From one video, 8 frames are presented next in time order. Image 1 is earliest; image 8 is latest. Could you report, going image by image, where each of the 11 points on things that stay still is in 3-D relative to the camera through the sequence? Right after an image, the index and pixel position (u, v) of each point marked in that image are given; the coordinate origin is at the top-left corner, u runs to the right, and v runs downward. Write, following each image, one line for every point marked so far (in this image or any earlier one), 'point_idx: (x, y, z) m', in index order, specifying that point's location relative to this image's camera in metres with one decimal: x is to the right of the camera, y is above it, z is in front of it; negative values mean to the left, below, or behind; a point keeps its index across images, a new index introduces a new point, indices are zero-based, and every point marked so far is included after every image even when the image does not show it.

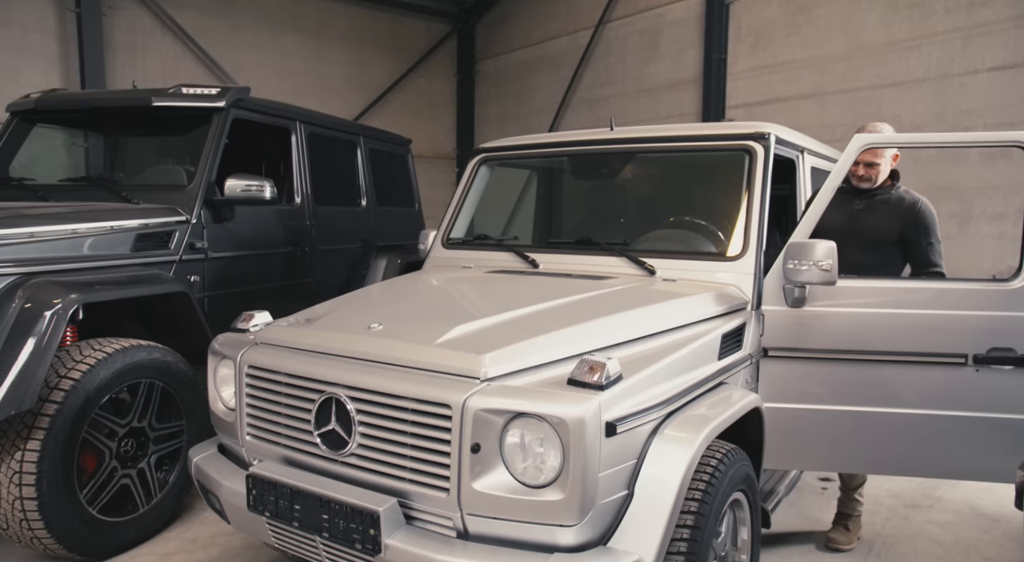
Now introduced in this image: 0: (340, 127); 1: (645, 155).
0: (-1.2, +1.1, +5.1) m
1: (+0.6, +0.6, +3.1) m
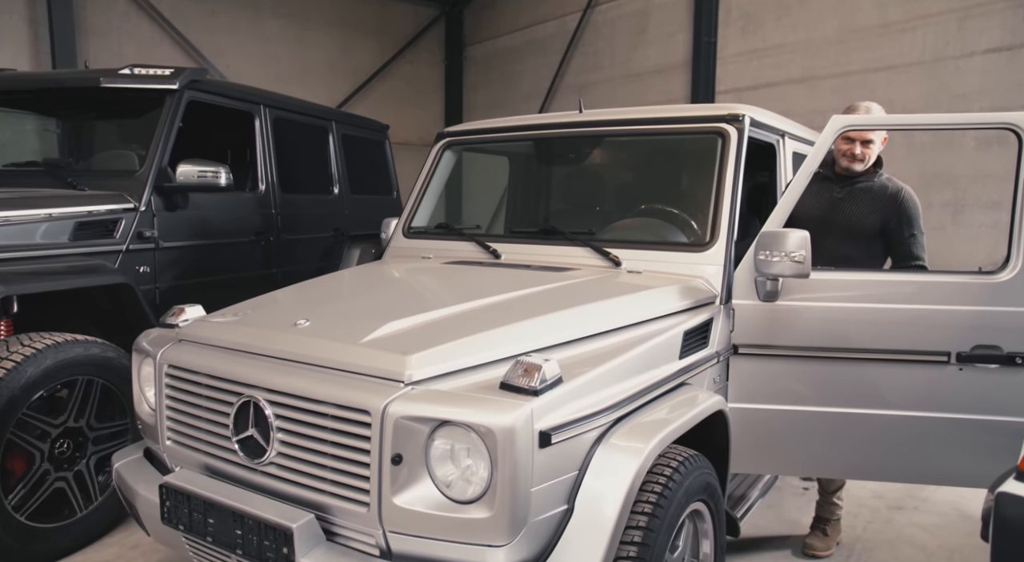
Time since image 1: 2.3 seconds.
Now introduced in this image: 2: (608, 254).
0: (-1.4, +1.2, +4.9) m
1: (+0.4, +0.6, +3.0) m
2: (+0.4, +0.1, +2.7) m
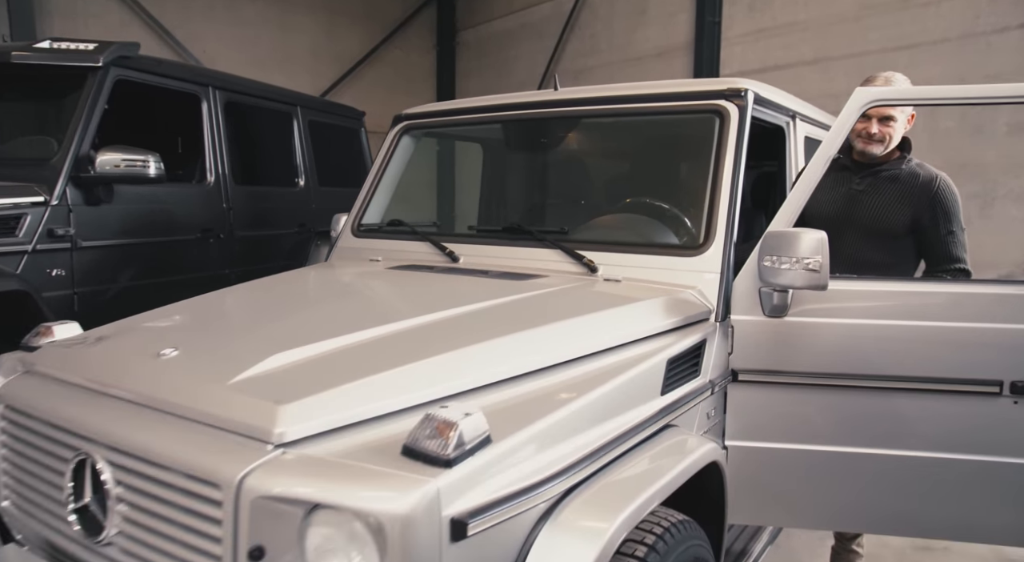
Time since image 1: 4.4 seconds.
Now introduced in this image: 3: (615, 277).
0: (-1.5, +1.2, +4.4) m
1: (+0.3, +0.6, +2.5) m
2: (+0.2, +0.1, +2.2) m
3: (+0.3, 0.0, +2.2) m
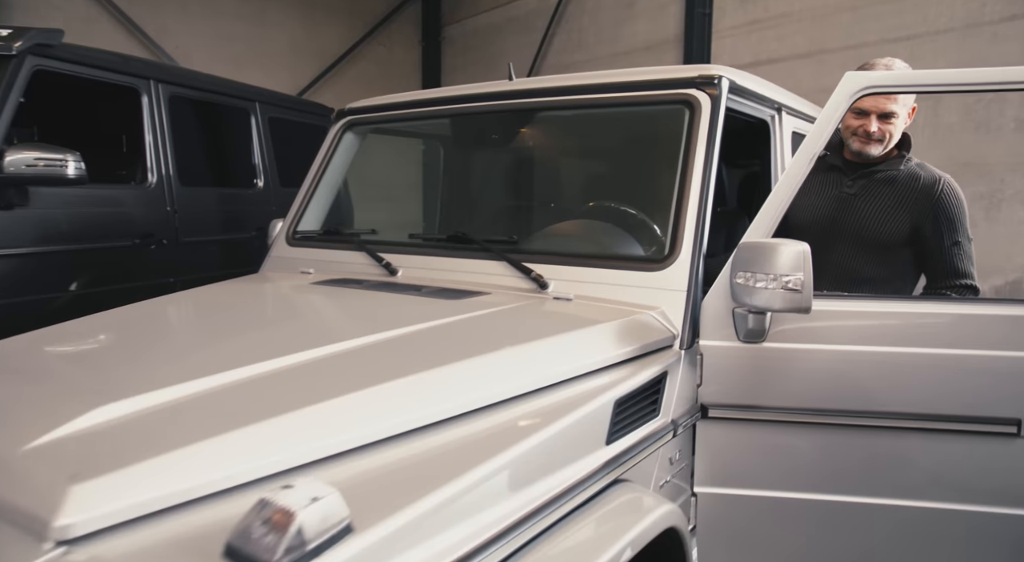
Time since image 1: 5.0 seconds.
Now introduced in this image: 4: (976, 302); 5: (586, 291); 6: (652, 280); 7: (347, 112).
0: (-1.7, +1.1, +4.1) m
1: (+0.1, +0.5, +2.2) m
2: (0.0, 0.0, +1.9) m
3: (+0.1, 0.0, +1.9) m
4: (+1.1, -0.1, +1.7) m
5: (+0.2, 0.0, +1.9) m
6: (+0.3, 0.0, +1.8) m
7: (-0.6, +0.6, +2.7) m
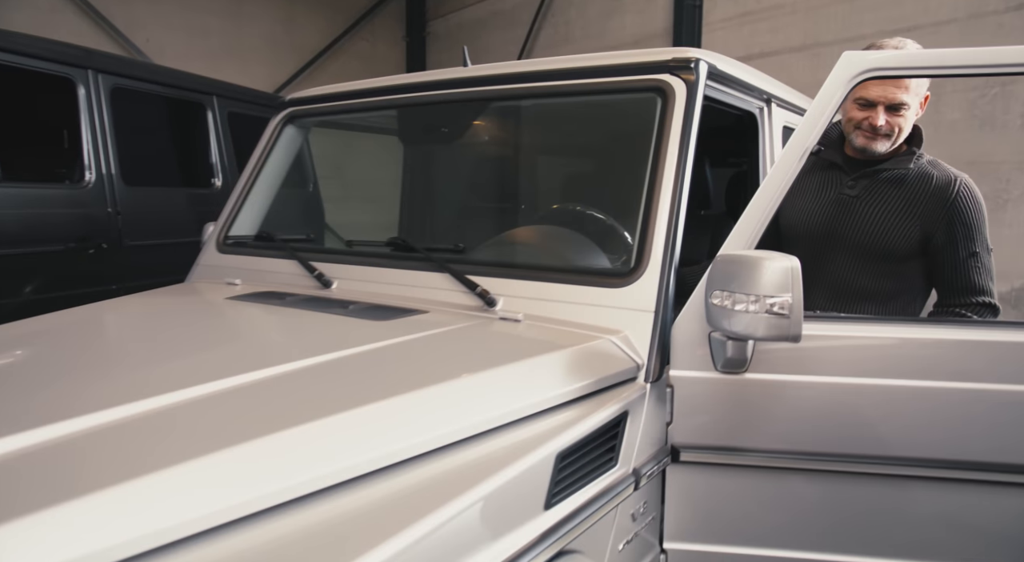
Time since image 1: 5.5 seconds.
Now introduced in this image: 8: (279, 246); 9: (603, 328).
0: (-1.8, +1.1, +3.9) m
1: (0.0, +0.5, +1.9) m
2: (-0.1, 0.0, +1.7) m
3: (0.0, -0.1, +1.6) m
4: (+1.0, -0.1, +1.5) m
5: (+0.1, -0.1, +1.6) m
6: (+0.2, 0.0, +1.5) m
7: (-0.8, +0.6, +2.4) m
8: (-0.7, +0.1, +2.2) m
9: (+0.2, -0.1, +1.5) m
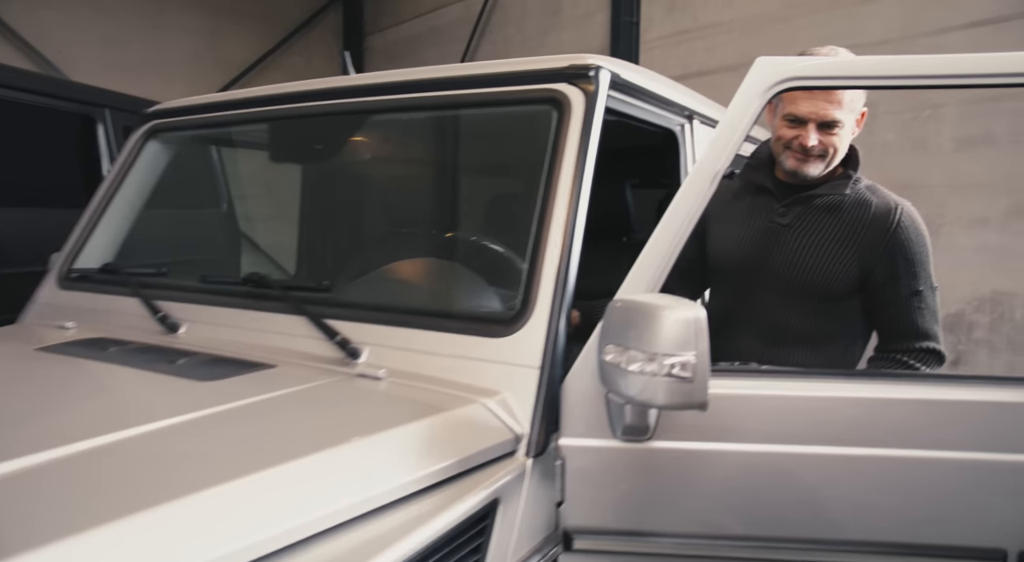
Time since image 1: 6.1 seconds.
0: (-2.2, +0.9, +3.5) m
1: (-0.3, +0.4, +1.7) m
2: (-0.3, -0.1, +1.4) m
3: (-0.2, -0.2, +1.3) m
4: (+0.7, -0.2, +1.2) m
5: (-0.2, -0.2, +1.3) m
6: (0.0, -0.1, +1.3) m
7: (-1.1, +0.5, +2.1) m
8: (-1.0, 0.0, +1.8) m
9: (-0.1, -0.2, +1.2) m
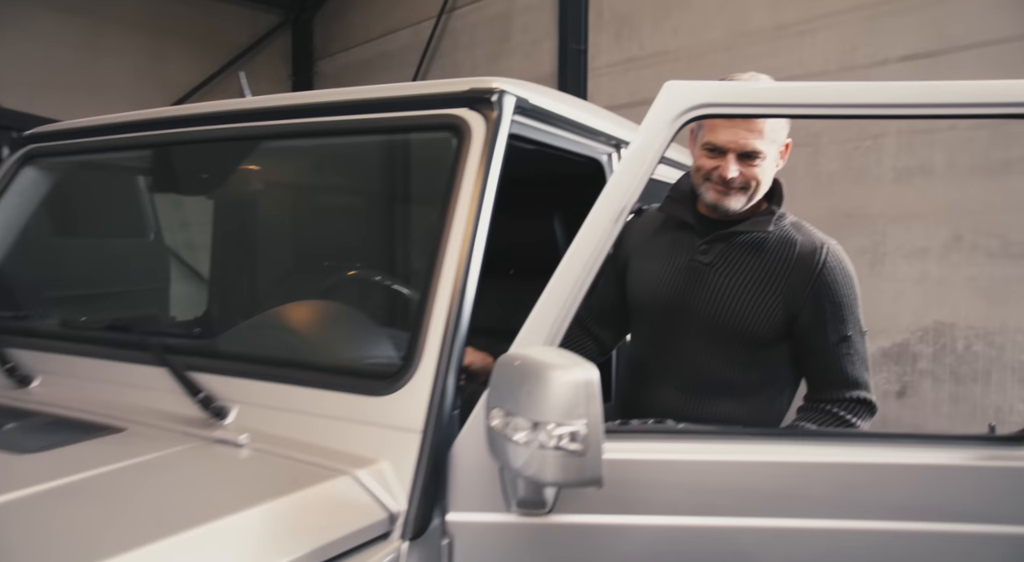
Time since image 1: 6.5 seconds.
0: (-2.5, +0.8, +3.2) m
1: (-0.5, +0.3, +1.5) m
2: (-0.5, -0.2, +1.2) m
3: (-0.4, -0.2, +1.1) m
4: (+0.6, -0.2, +1.1) m
5: (-0.4, -0.2, +1.2) m
6: (-0.2, -0.2, +1.1) m
7: (-1.3, +0.4, +1.9) m
8: (-1.2, -0.1, +1.6) m
9: (-0.2, -0.3, +1.1) m
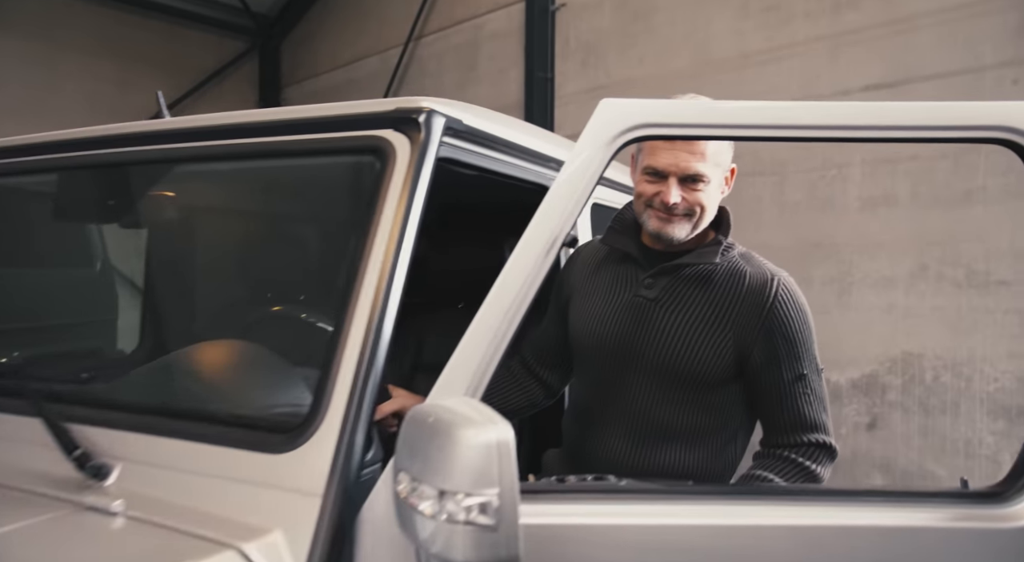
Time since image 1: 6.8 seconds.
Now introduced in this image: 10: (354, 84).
0: (-2.7, +0.6, +3.1) m
1: (-0.6, +0.2, +1.4) m
2: (-0.6, -0.2, +1.1) m
3: (-0.5, -0.3, +1.0) m
4: (+0.5, -0.3, +1.0) m
5: (-0.5, -0.3, +1.0) m
6: (-0.3, -0.3, +1.0) m
7: (-1.4, +0.3, +1.8) m
8: (-1.3, -0.2, +1.5) m
9: (-0.3, -0.3, +0.9) m
10: (-1.7, +2.2, +7.8) m
